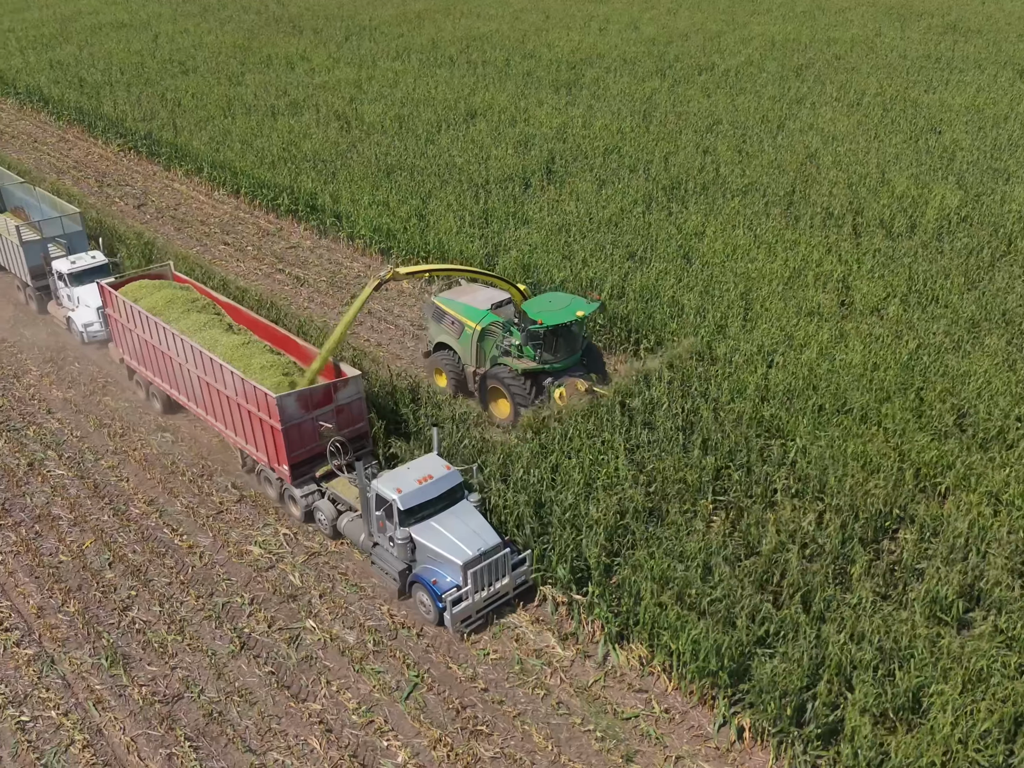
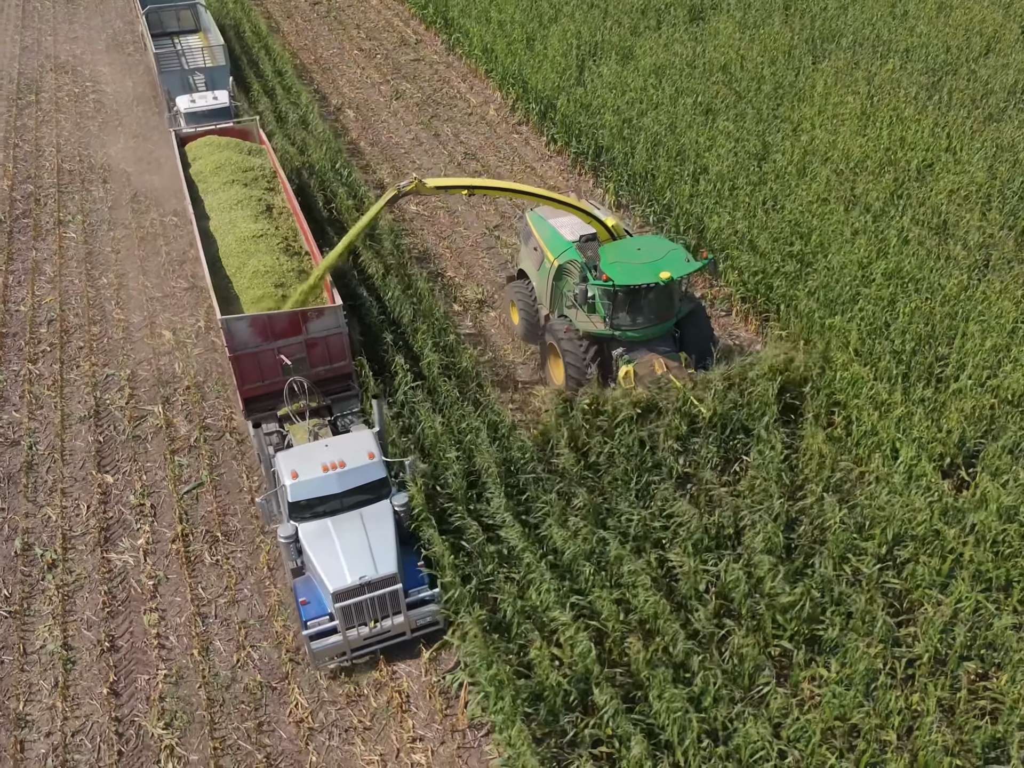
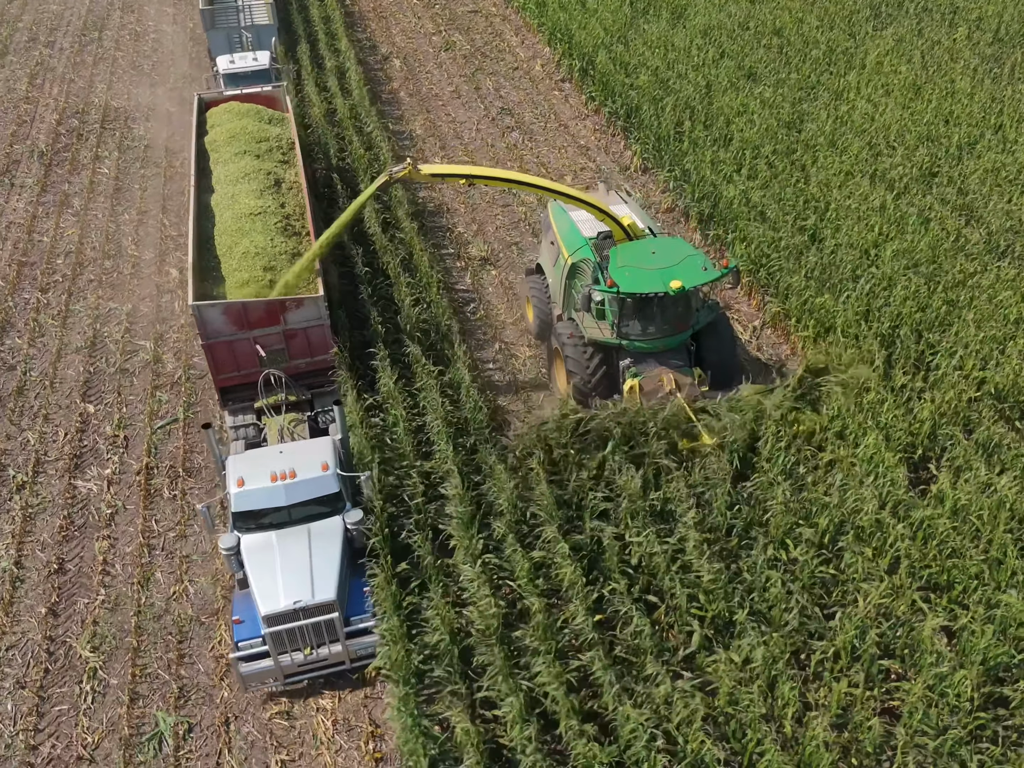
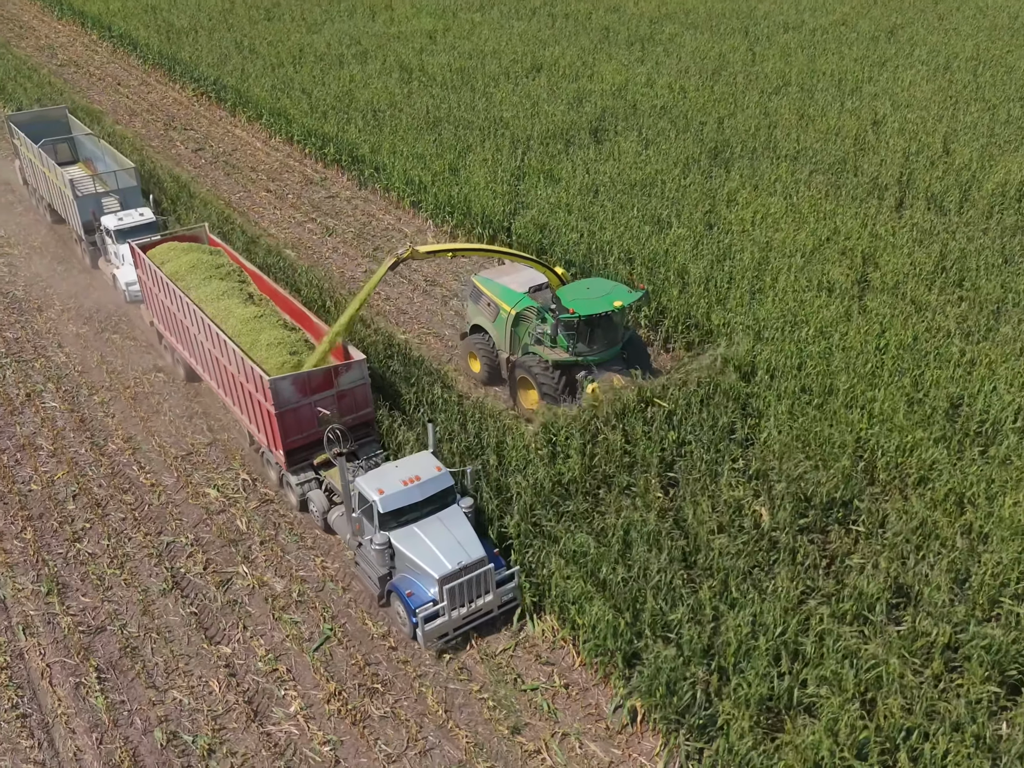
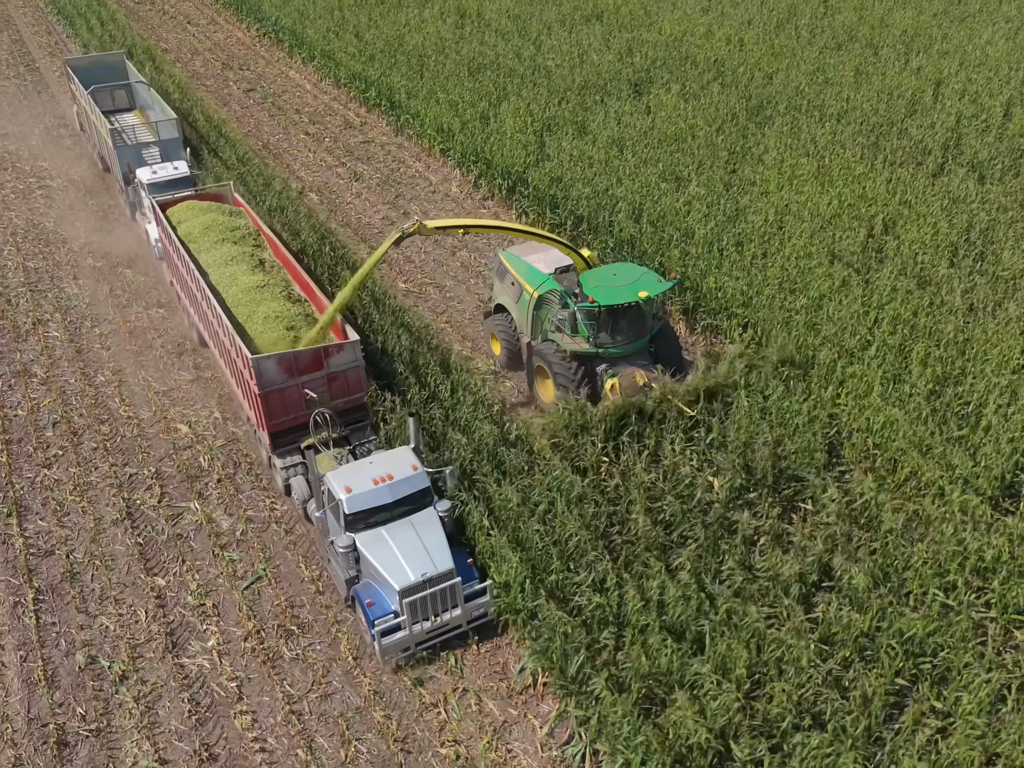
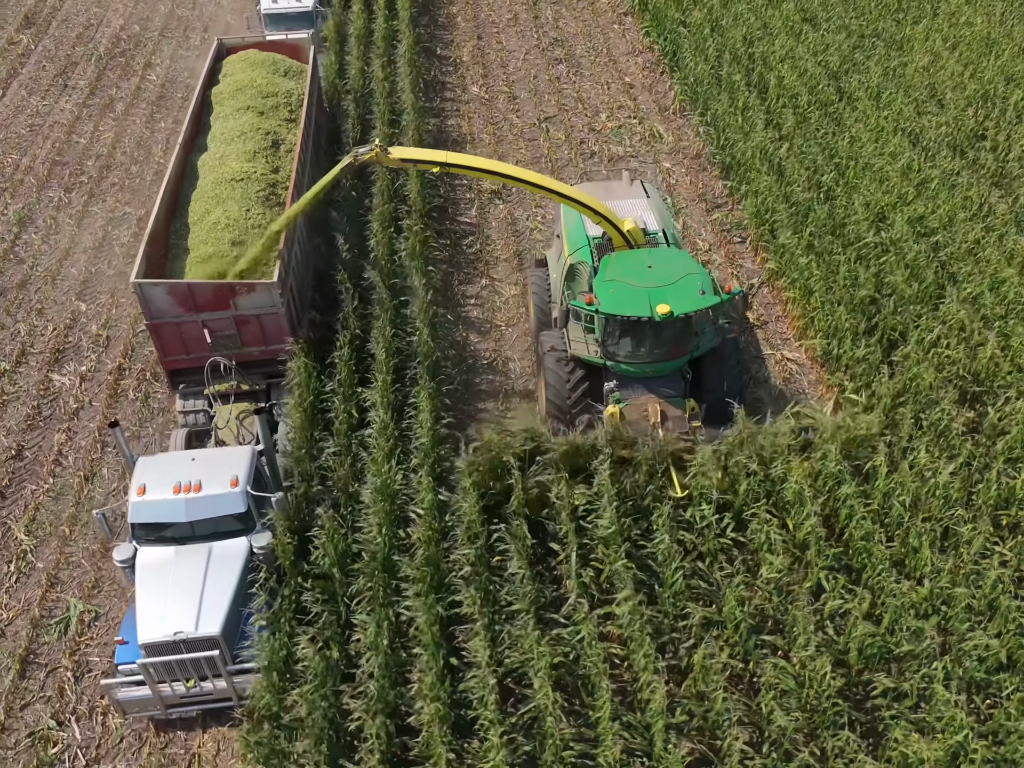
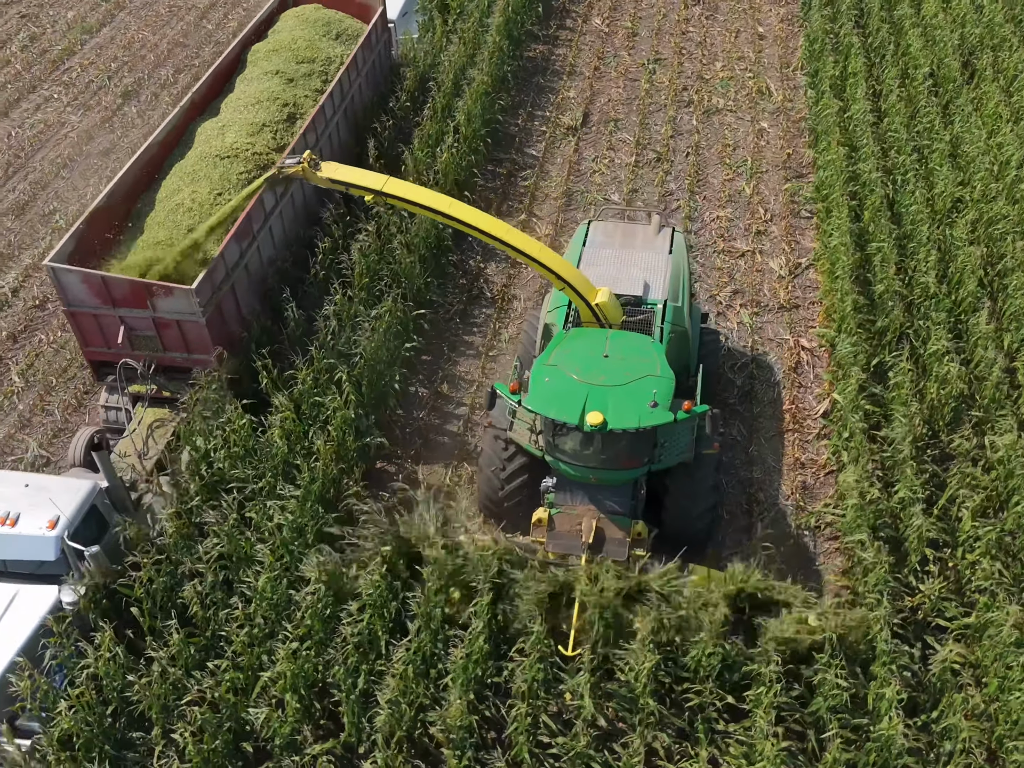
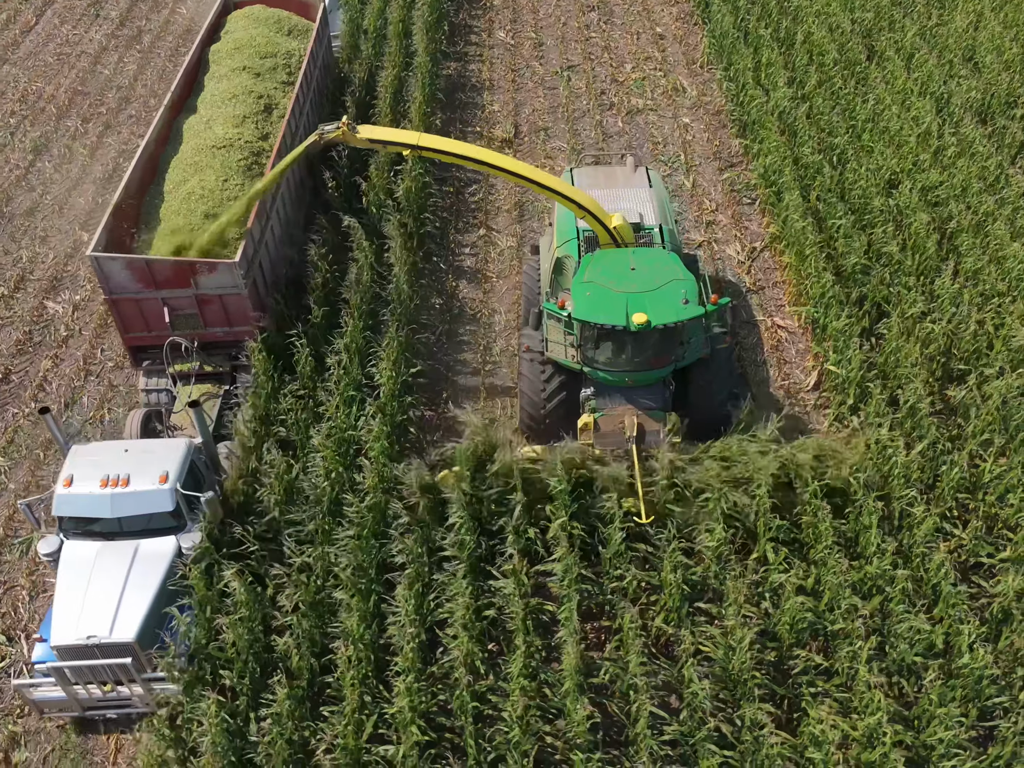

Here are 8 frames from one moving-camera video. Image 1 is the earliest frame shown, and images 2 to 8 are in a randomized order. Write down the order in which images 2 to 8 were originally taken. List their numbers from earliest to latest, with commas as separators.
4, 5, 2, 3, 6, 8, 7
